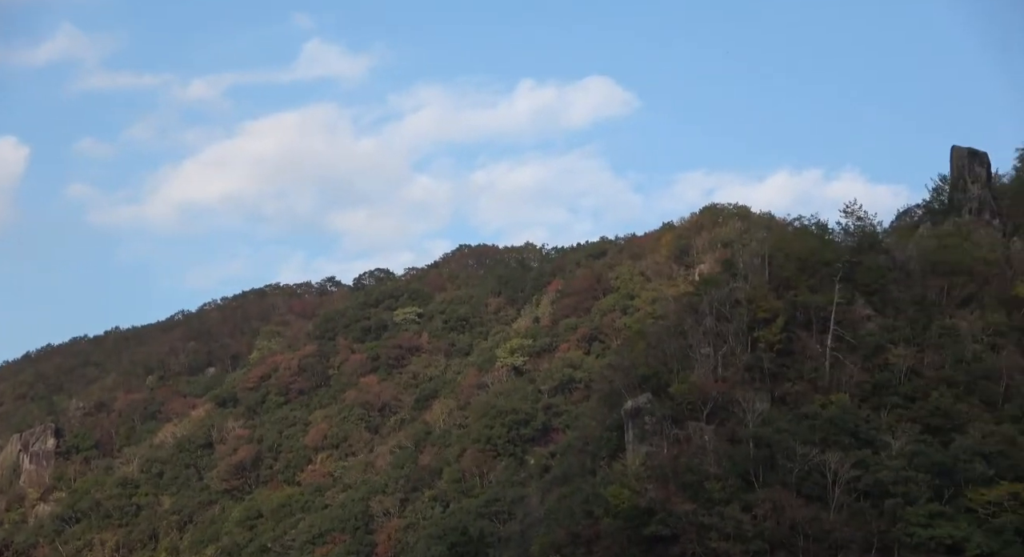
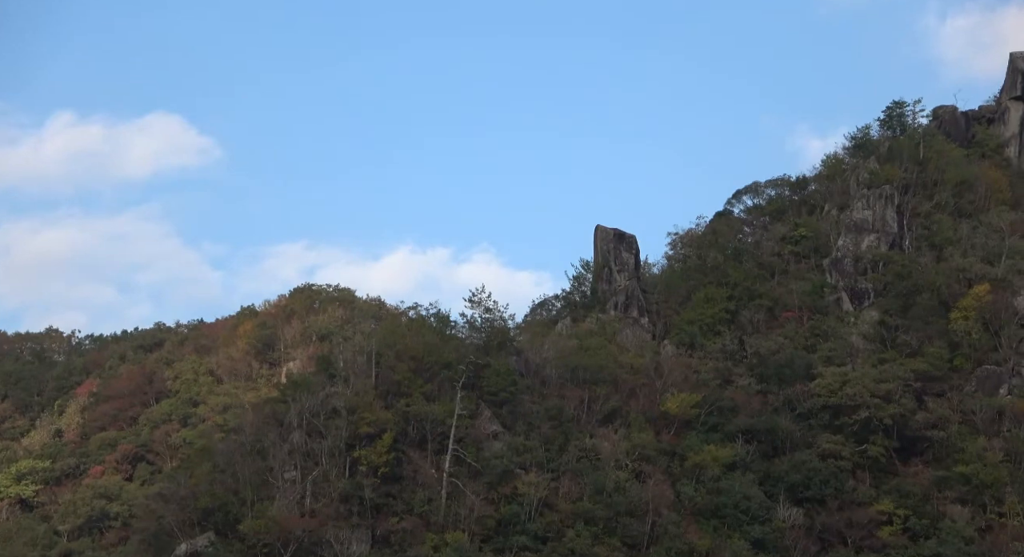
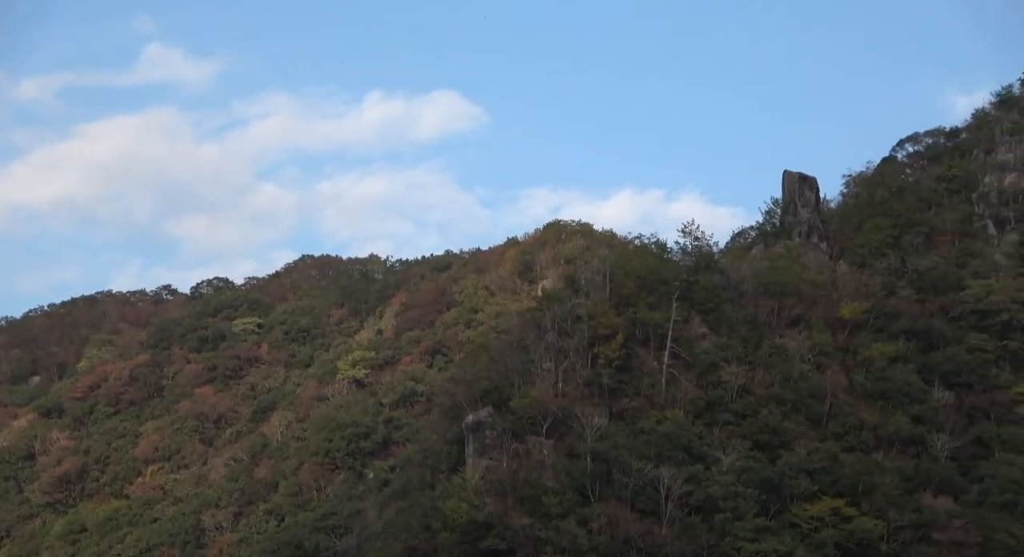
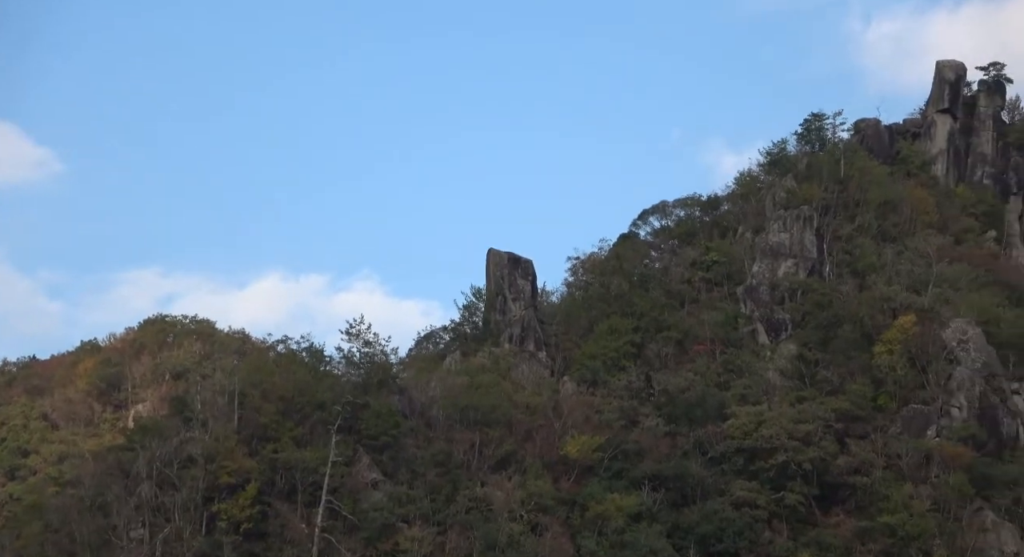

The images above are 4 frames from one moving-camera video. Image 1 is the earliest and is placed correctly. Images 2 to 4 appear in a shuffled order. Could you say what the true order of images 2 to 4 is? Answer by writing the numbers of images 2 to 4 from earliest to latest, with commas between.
3, 2, 4
